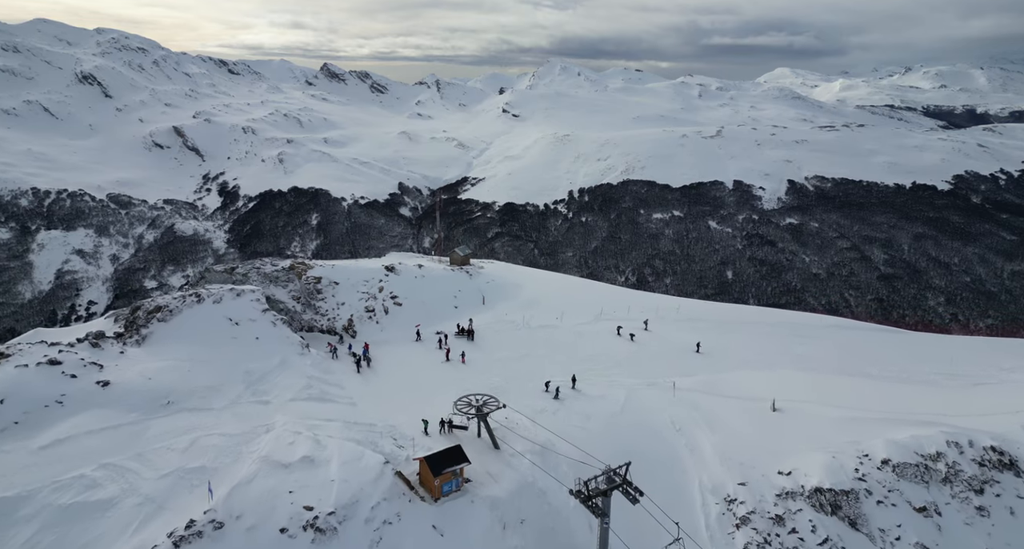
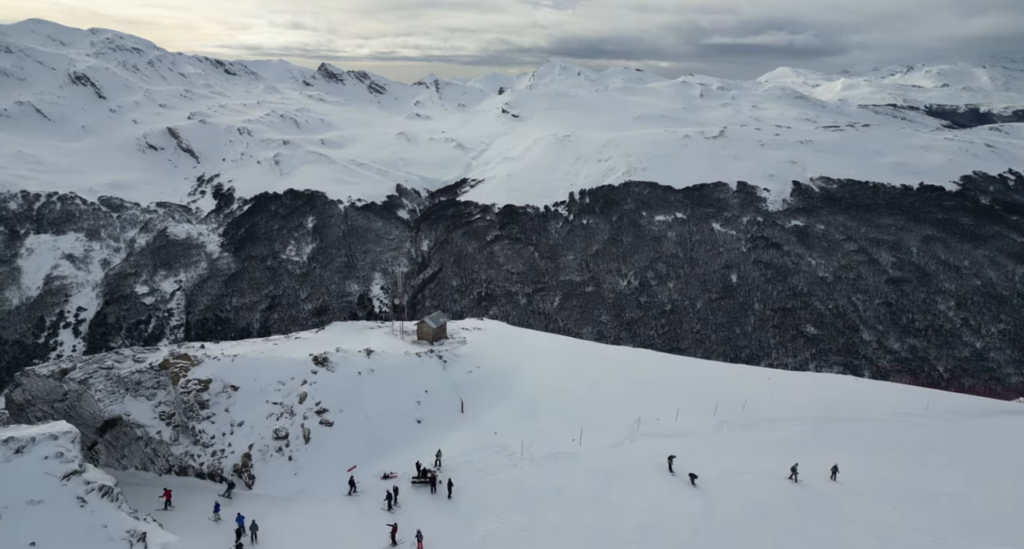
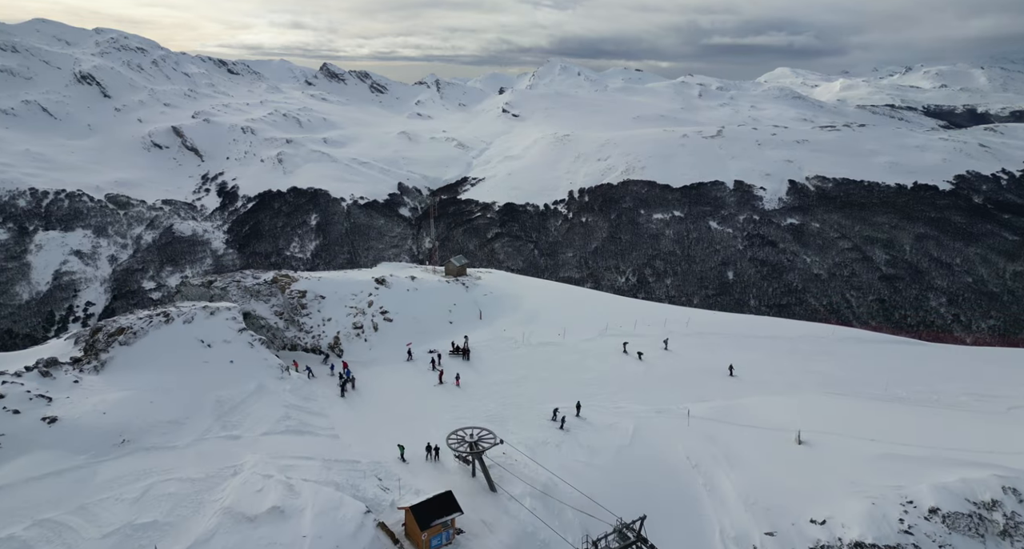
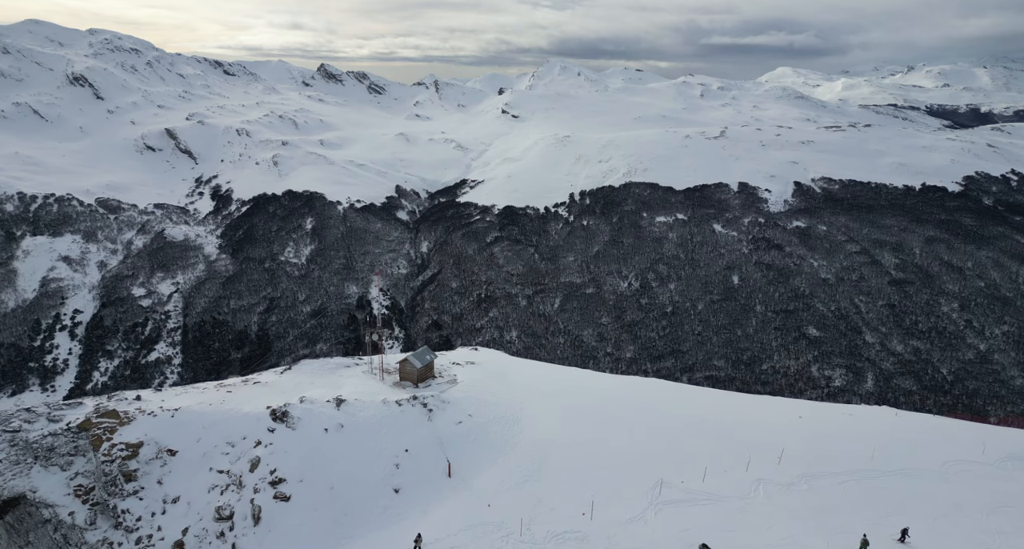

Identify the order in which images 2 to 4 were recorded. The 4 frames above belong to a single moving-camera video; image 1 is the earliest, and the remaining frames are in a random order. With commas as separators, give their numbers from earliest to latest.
3, 2, 4
